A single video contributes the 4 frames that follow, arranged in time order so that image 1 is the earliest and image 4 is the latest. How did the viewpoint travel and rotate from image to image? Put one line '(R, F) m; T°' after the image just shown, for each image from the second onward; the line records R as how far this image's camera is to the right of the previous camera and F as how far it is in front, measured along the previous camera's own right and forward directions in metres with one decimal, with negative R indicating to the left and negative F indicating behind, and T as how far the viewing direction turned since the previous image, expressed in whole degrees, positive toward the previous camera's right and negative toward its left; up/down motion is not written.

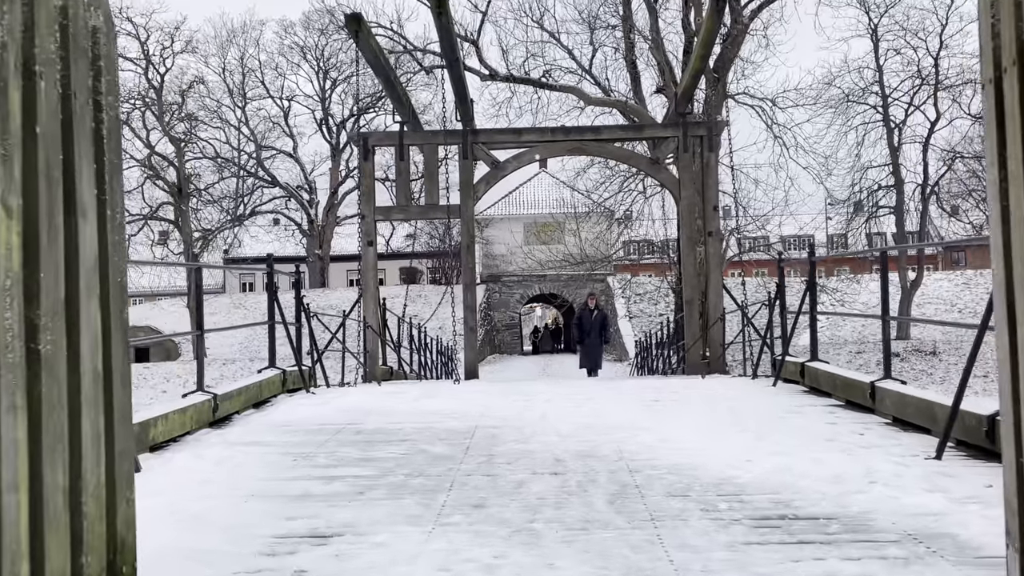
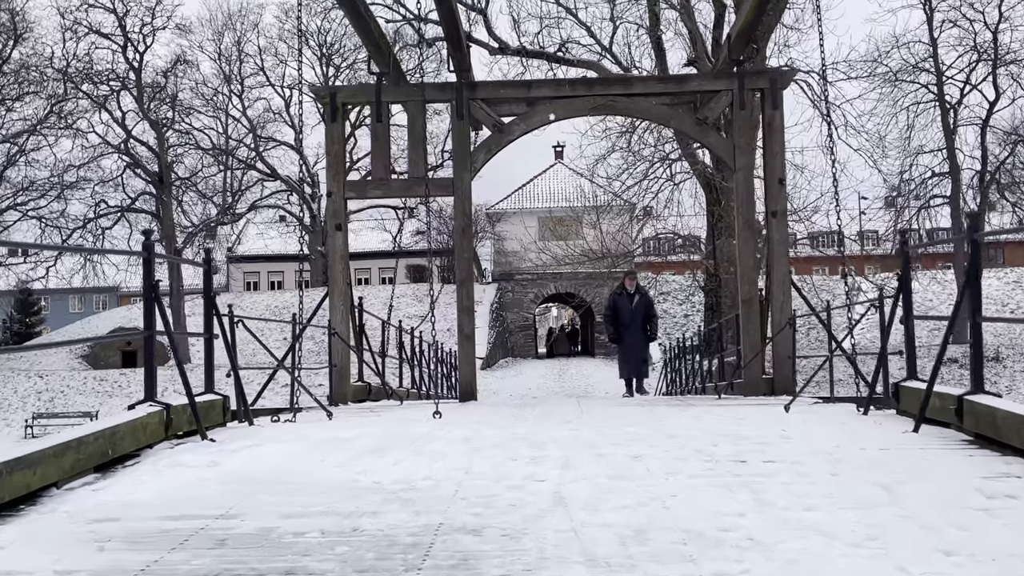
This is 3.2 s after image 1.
(+0.1, +2.2) m; -1°
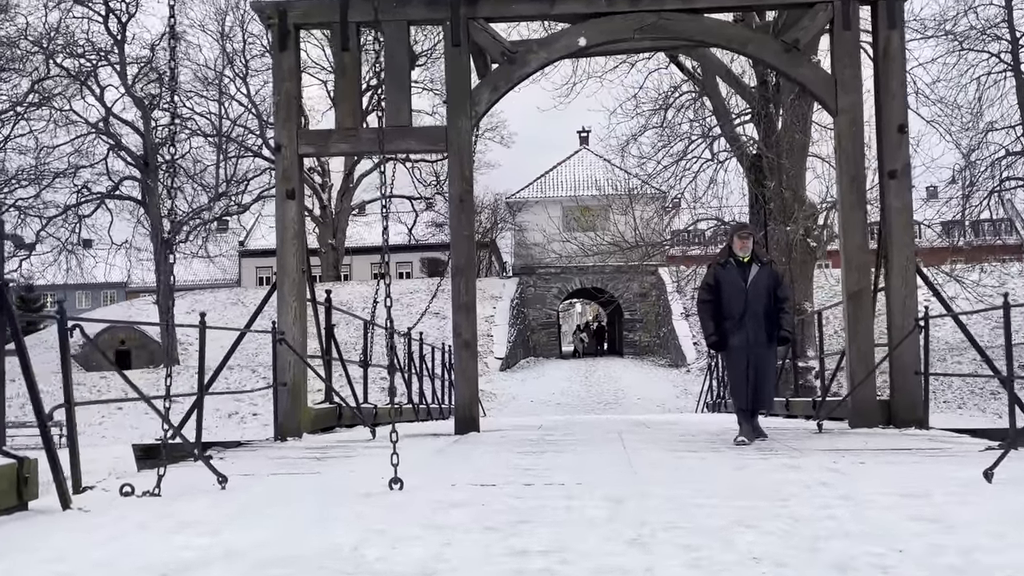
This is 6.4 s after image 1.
(0.0, +2.1) m; -1°
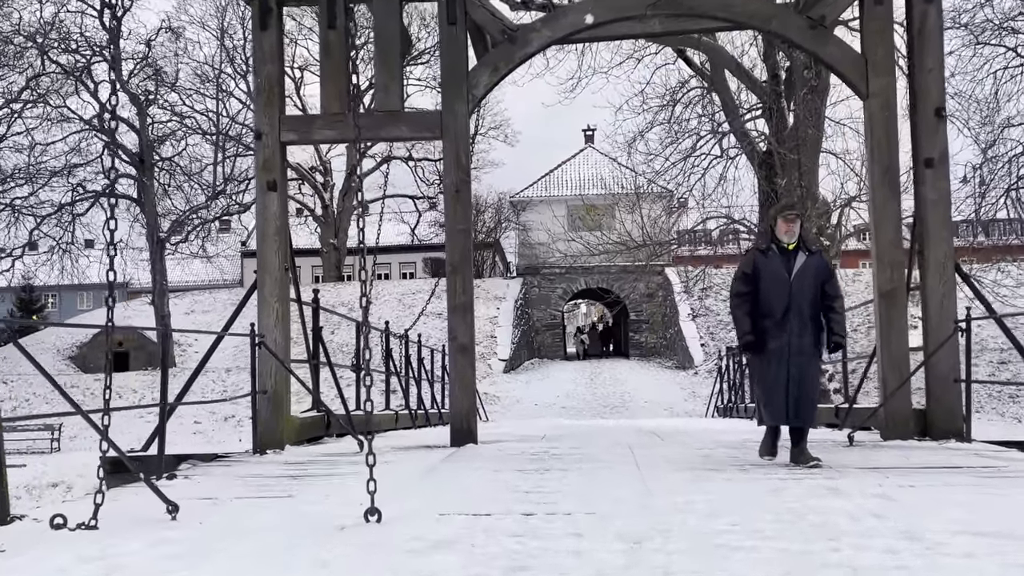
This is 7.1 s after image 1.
(0.0, +0.5) m; 0°
